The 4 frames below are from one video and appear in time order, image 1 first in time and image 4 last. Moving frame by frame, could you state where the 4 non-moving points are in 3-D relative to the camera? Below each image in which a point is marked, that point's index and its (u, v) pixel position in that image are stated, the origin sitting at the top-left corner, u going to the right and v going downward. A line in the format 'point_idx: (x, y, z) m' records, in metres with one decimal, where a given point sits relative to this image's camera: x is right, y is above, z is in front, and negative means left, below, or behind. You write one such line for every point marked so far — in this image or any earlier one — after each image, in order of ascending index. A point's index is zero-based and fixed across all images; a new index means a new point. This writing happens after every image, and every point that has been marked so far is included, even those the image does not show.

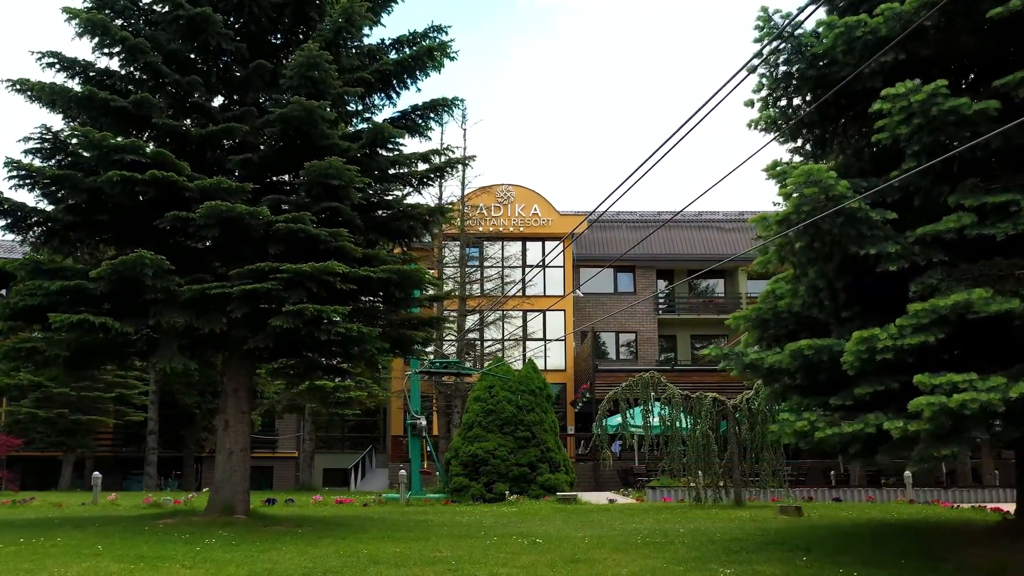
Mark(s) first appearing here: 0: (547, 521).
0: (+0.4, -2.5, +15.0) m
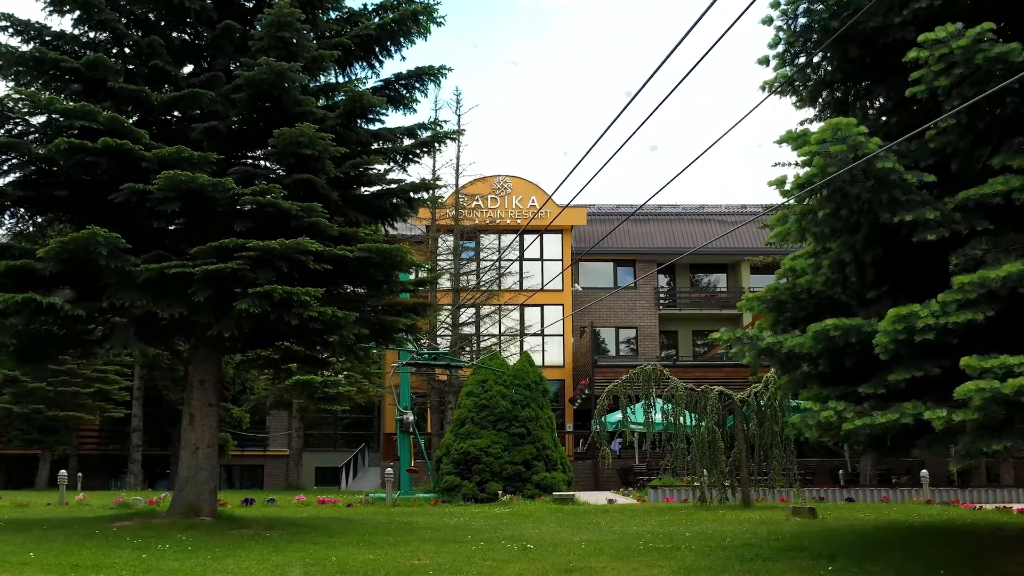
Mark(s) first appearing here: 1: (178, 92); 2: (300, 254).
0: (+0.3, -2.3, +13.9) m
1: (-2.9, +1.7, +12.2) m
2: (-1.7, +0.3, +11.5) m
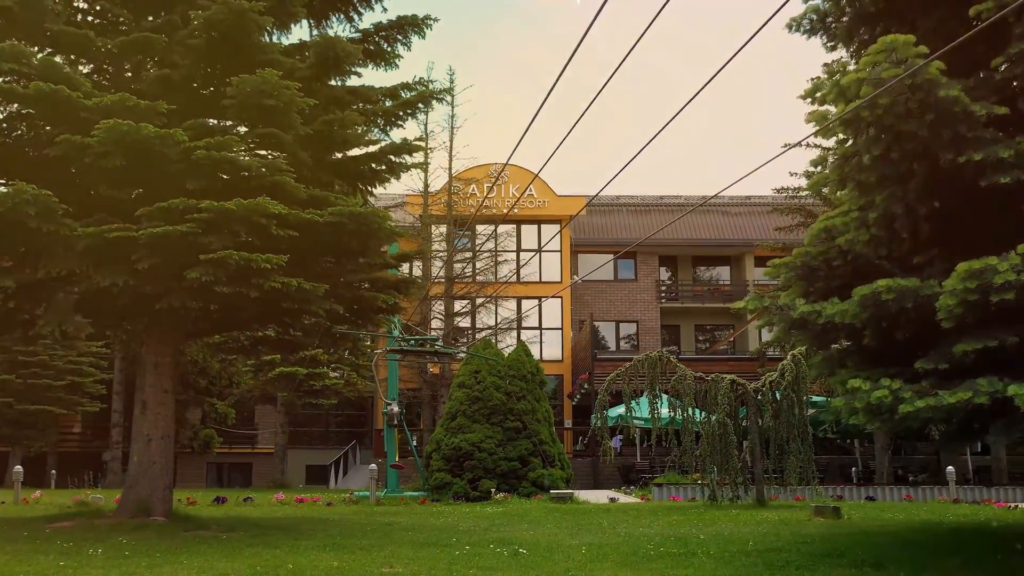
0: (+0.2, -2.1, +12.5) m
1: (-3.0, +1.9, +10.8) m
2: (-1.8, +0.5, +10.1) m
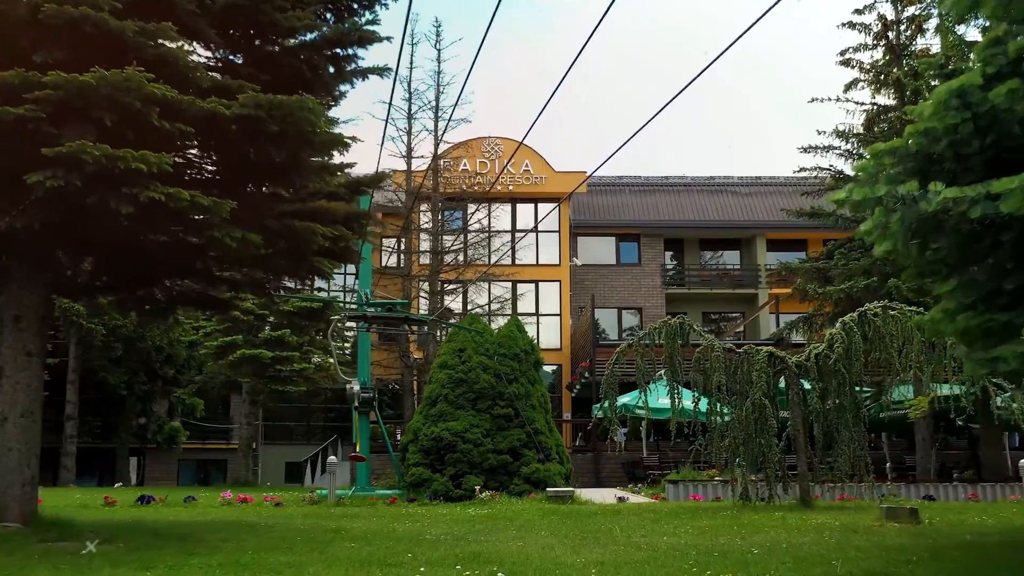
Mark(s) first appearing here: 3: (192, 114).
0: (+0.1, -1.7, +9.5) m
1: (-3.1, +2.4, +7.8) m
2: (-1.9, +1.0, +7.1) m
3: (-1.7, +0.9, +7.6) m
